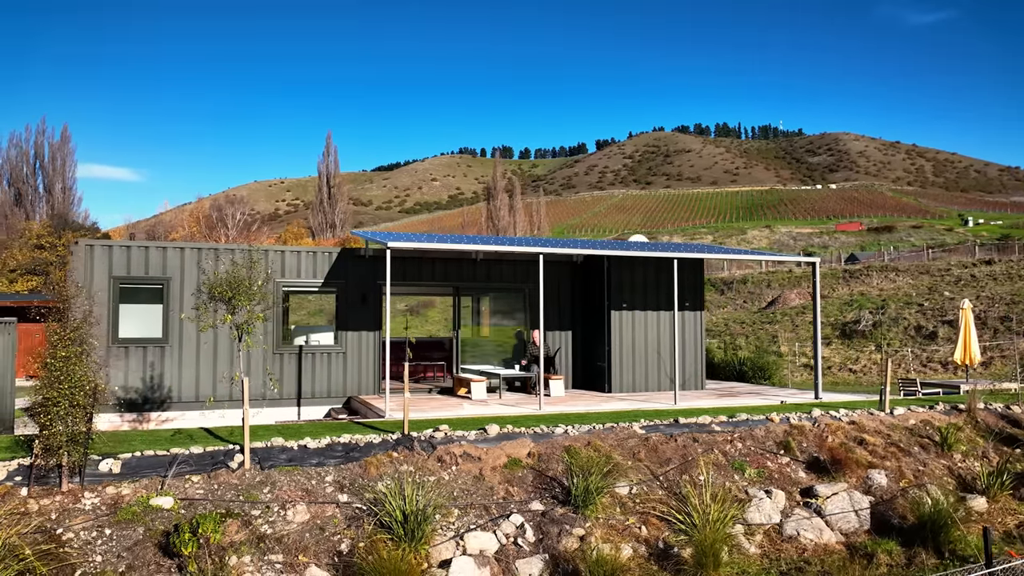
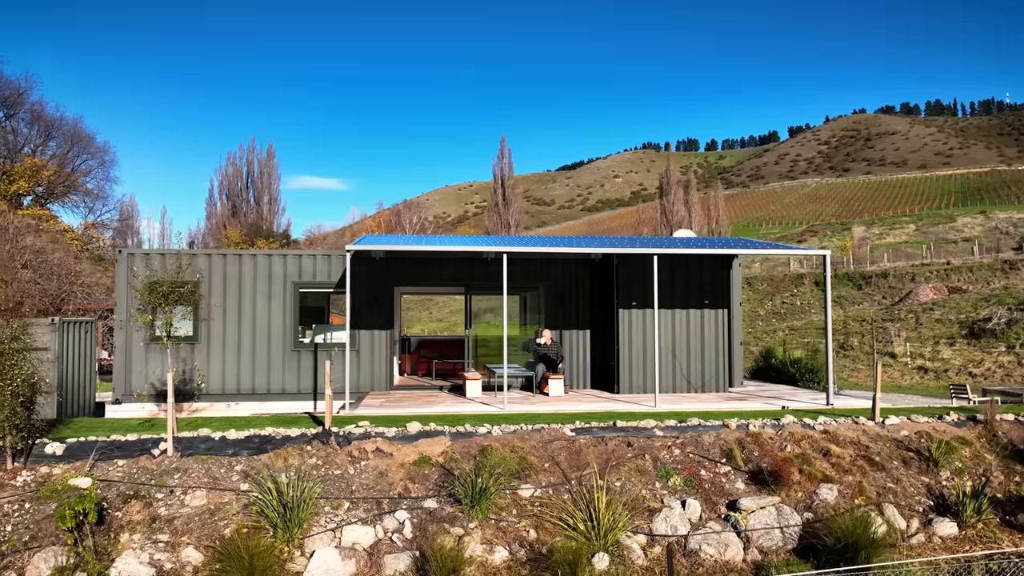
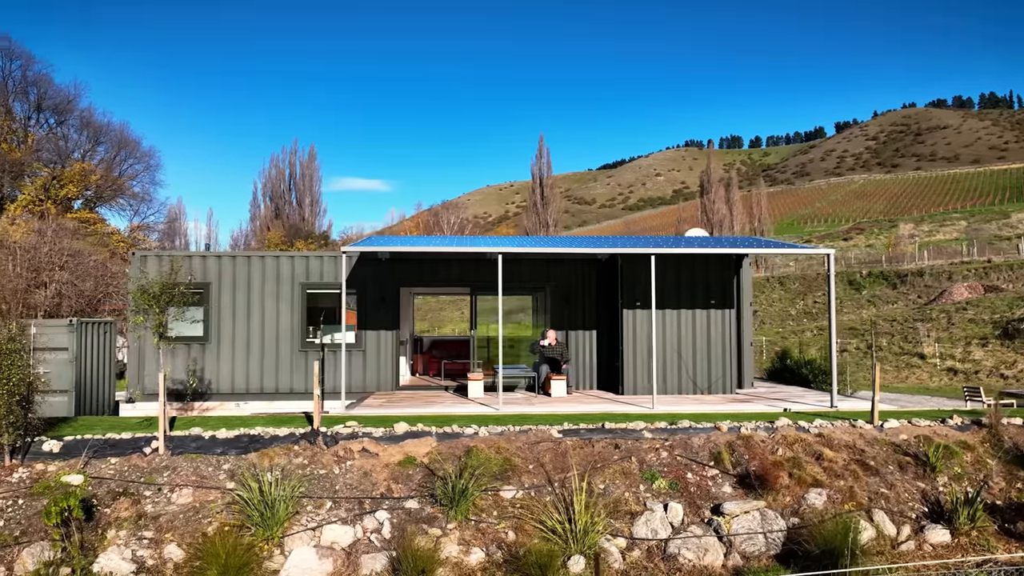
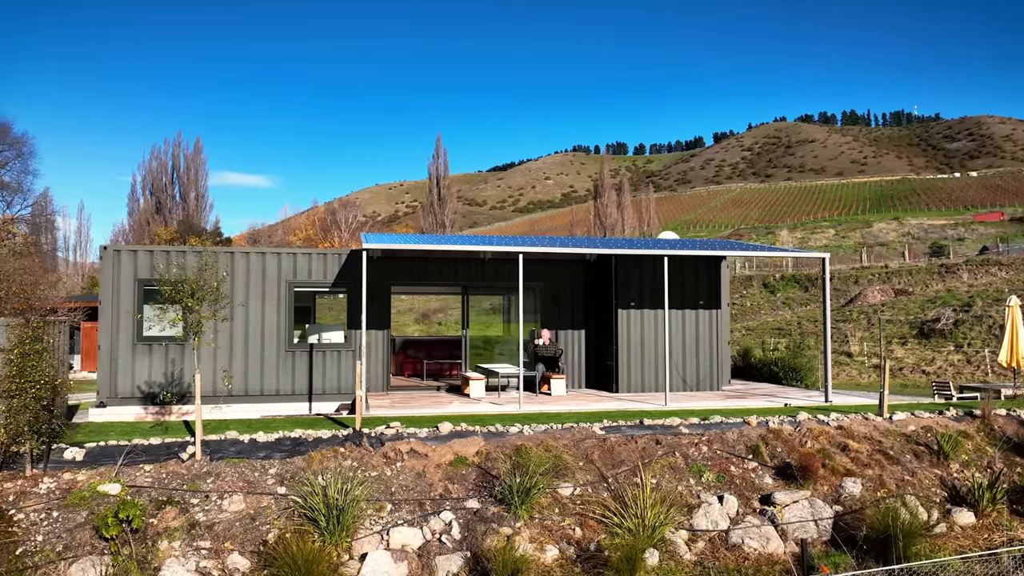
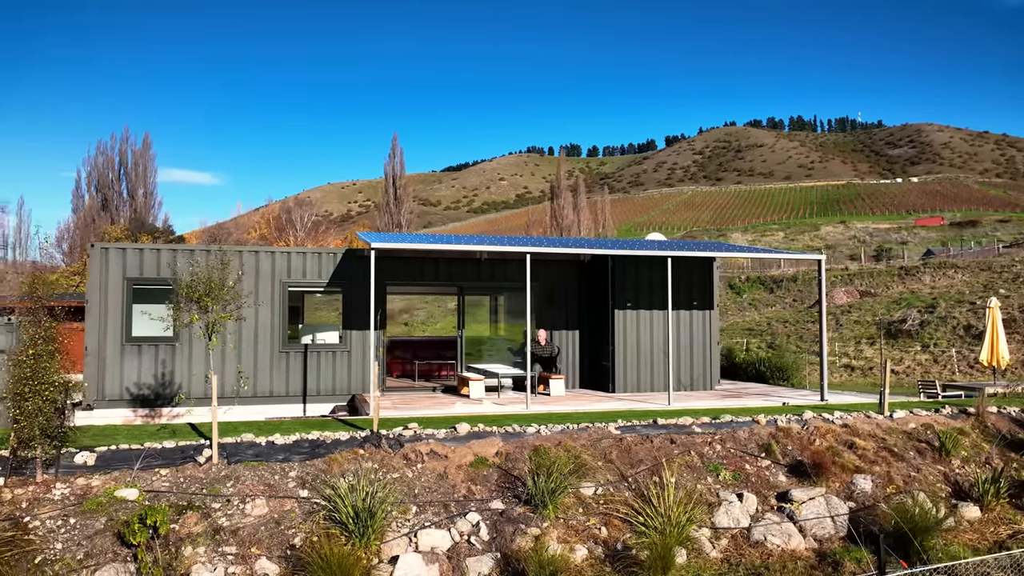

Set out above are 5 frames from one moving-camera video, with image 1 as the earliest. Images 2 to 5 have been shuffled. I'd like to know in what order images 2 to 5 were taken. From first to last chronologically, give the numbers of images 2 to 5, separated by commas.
5, 4, 2, 3
